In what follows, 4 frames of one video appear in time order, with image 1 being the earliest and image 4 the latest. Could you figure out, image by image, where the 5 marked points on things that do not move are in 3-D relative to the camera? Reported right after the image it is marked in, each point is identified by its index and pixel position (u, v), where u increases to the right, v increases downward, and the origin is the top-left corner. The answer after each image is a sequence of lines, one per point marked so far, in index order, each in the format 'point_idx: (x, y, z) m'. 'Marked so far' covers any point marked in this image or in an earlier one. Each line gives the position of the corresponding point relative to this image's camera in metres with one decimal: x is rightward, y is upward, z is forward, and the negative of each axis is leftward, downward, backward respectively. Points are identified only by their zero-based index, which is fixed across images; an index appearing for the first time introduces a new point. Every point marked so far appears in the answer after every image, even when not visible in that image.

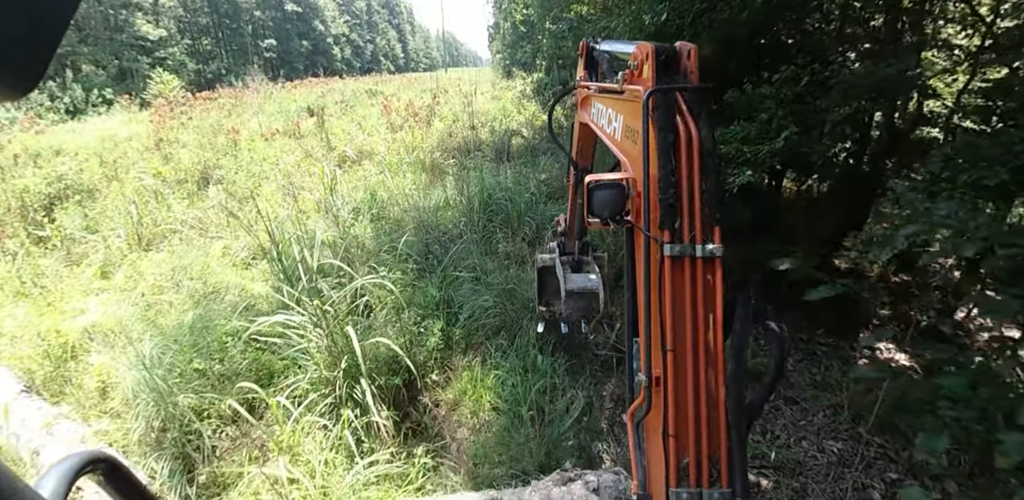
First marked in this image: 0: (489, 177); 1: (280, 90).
0: (-0.3, +1.1, +7.7) m
1: (-8.3, +5.8, +18.7) m
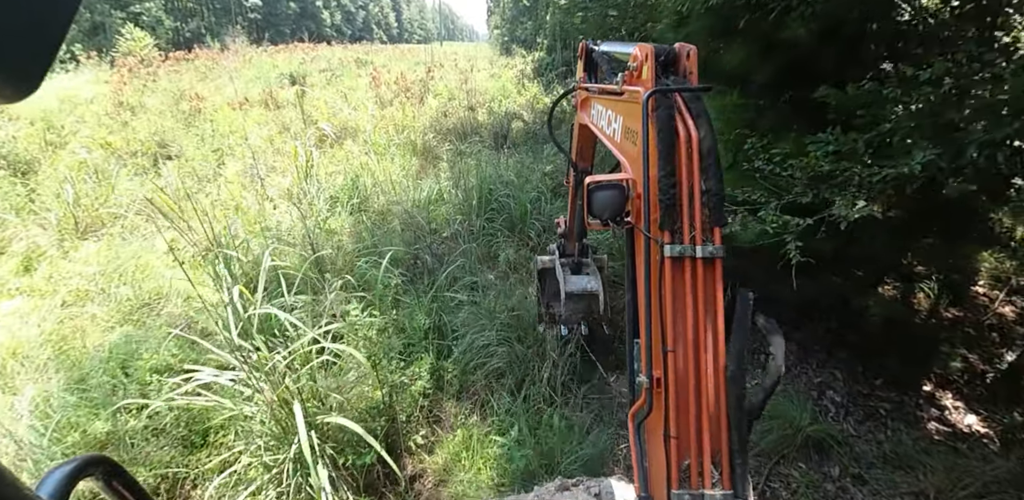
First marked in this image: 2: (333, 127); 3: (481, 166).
0: (-0.3, +1.1, +6.8) m
1: (-8.3, +6.6, +17.4) m
2: (-3.0, +2.1, +8.7) m
3: (-0.4, +1.1, +6.8) m
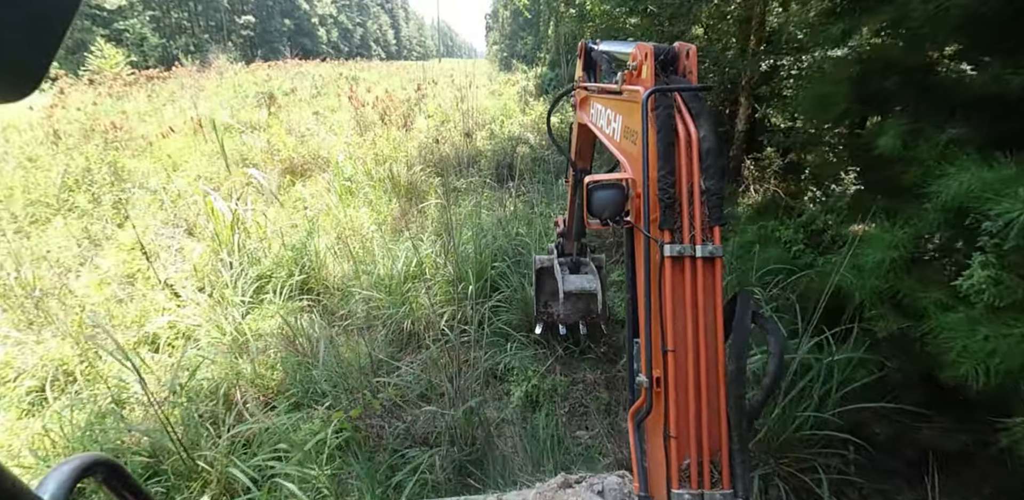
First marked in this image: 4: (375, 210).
0: (-0.2, +0.3, +5.1) m
1: (-8.2, +5.4, +15.8) m
2: (-2.9, +1.2, +7.0) m
3: (-0.3, +0.3, +5.1) m
4: (-1.4, +0.4, +5.5) m
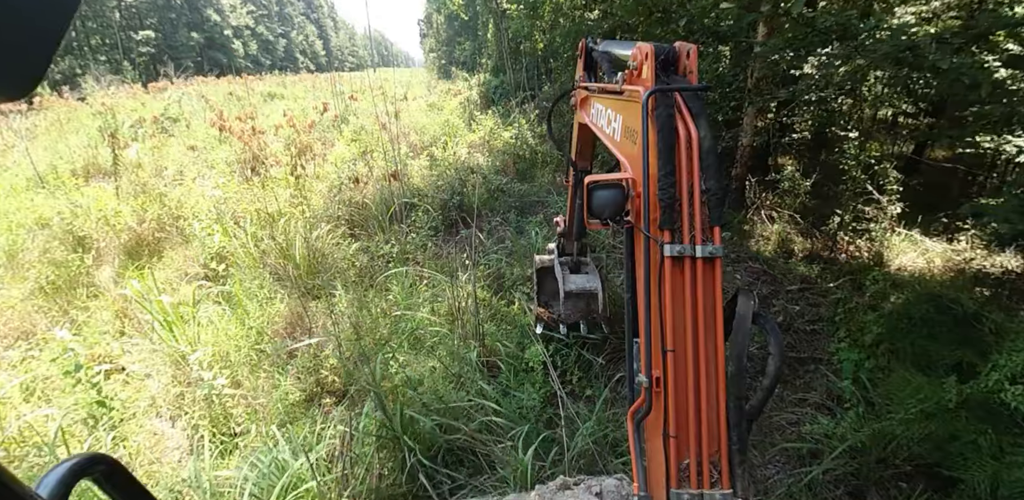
0: (-0.5, -0.5, +3.2) m
1: (-9.8, +3.9, +13.1) m
2: (-3.4, +0.2, +4.8) m
3: (-0.6, -0.5, +3.2) m
4: (-1.7, -0.5, +3.4) m
